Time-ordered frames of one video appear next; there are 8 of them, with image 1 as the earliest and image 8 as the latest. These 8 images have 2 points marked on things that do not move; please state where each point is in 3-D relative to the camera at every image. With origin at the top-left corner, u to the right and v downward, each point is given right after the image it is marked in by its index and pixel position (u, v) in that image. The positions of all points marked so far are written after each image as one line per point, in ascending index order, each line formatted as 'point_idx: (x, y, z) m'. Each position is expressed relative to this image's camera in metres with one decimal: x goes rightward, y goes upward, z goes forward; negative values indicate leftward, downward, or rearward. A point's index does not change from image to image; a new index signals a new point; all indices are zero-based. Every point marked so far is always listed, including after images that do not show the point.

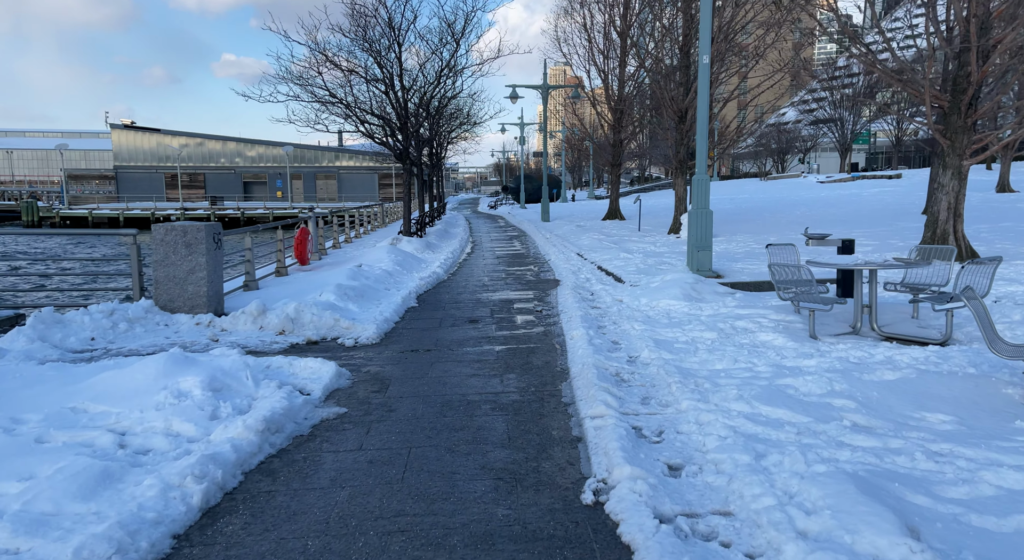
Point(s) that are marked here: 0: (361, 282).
0: (-2.4, -0.1, +11.4) m
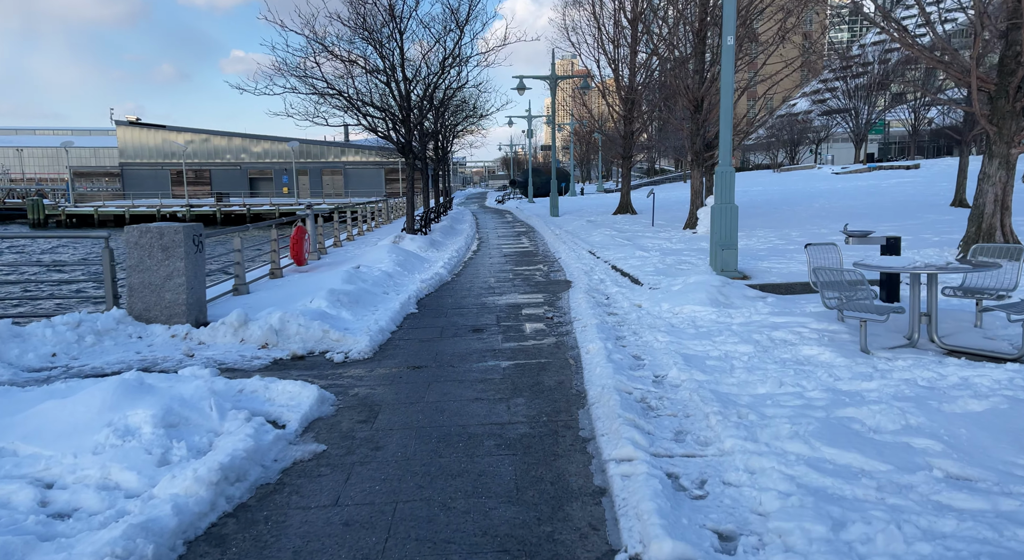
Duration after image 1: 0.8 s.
0: (-2.3, -0.1, +10.6) m
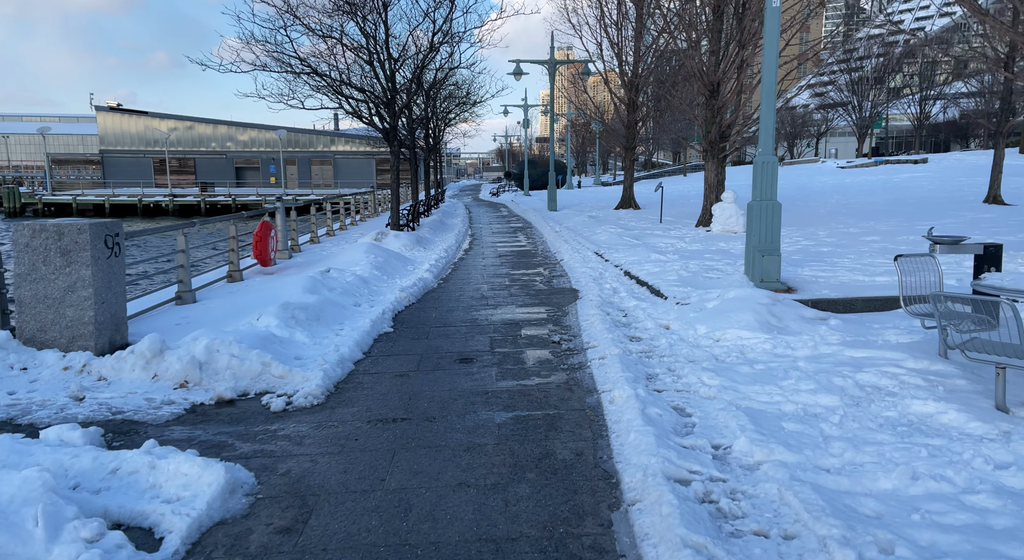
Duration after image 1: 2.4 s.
0: (-2.4, -0.2, +8.7) m
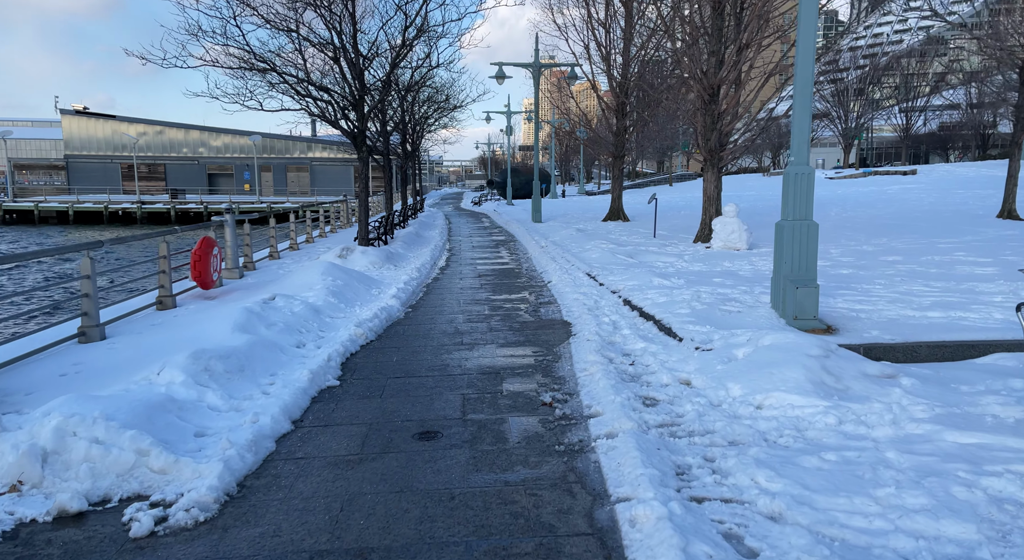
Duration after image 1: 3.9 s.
0: (-2.6, -0.6, +7.0) m
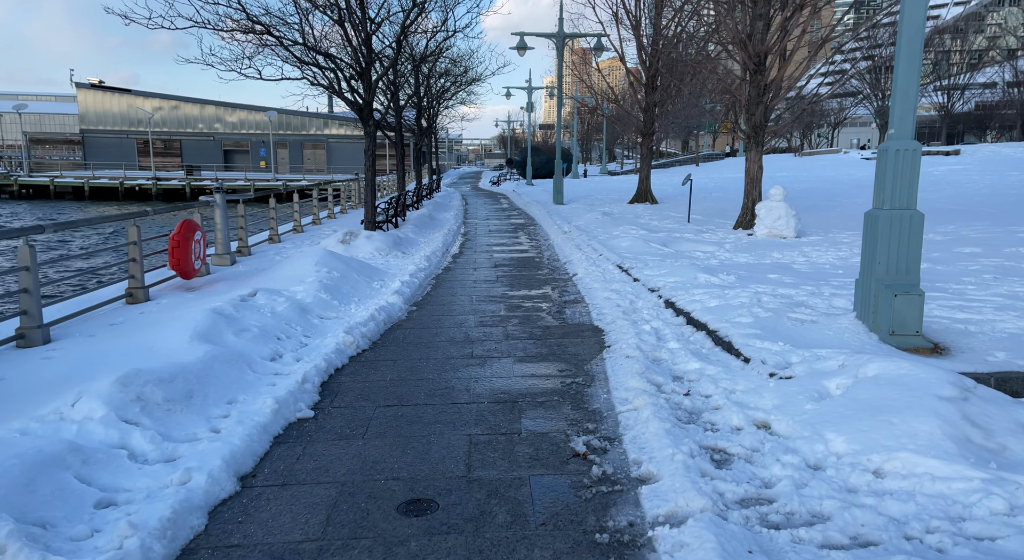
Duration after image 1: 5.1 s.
0: (-2.4, -0.6, +5.7) m
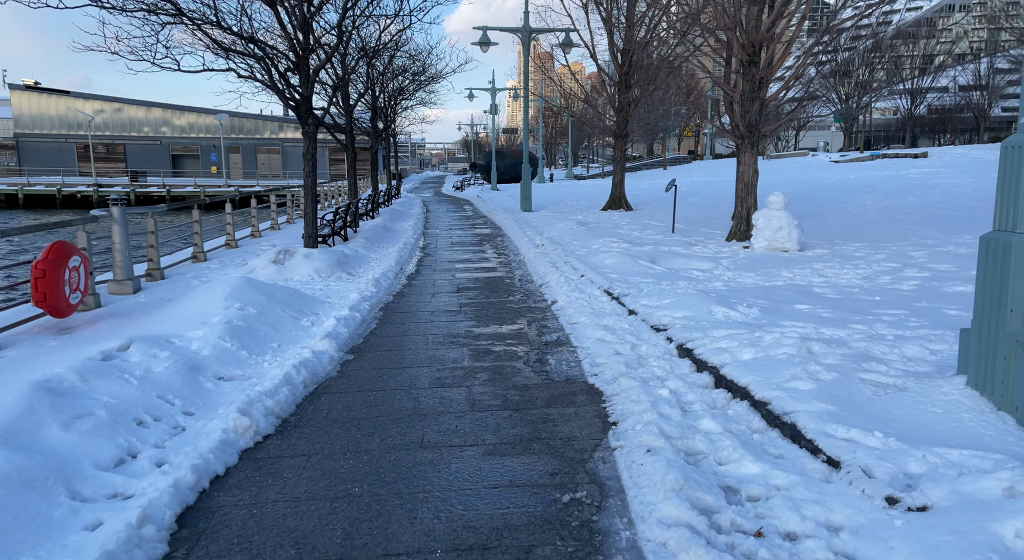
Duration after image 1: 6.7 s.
0: (-2.6, -0.9, +3.6) m
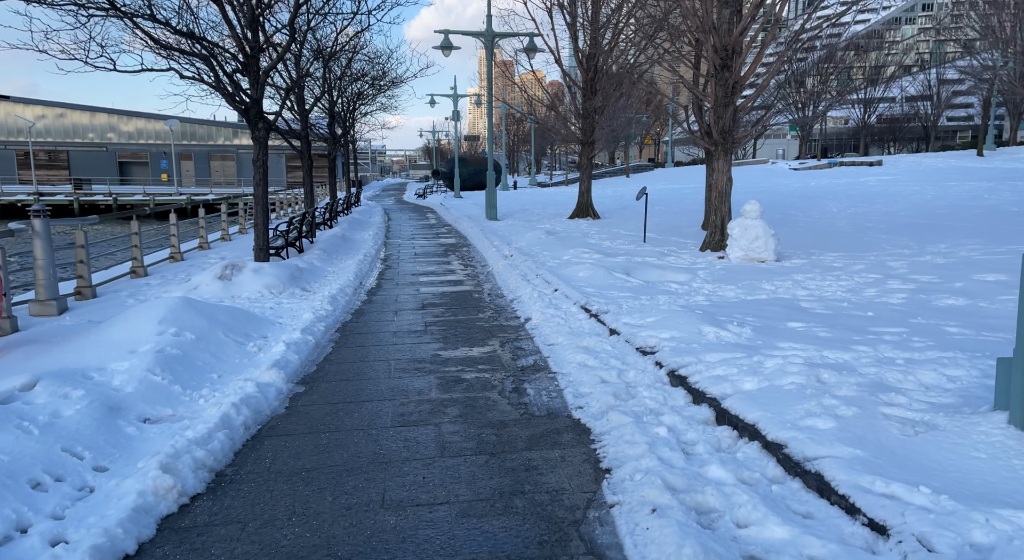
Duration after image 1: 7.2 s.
0: (-2.6, -1.1, +2.8) m
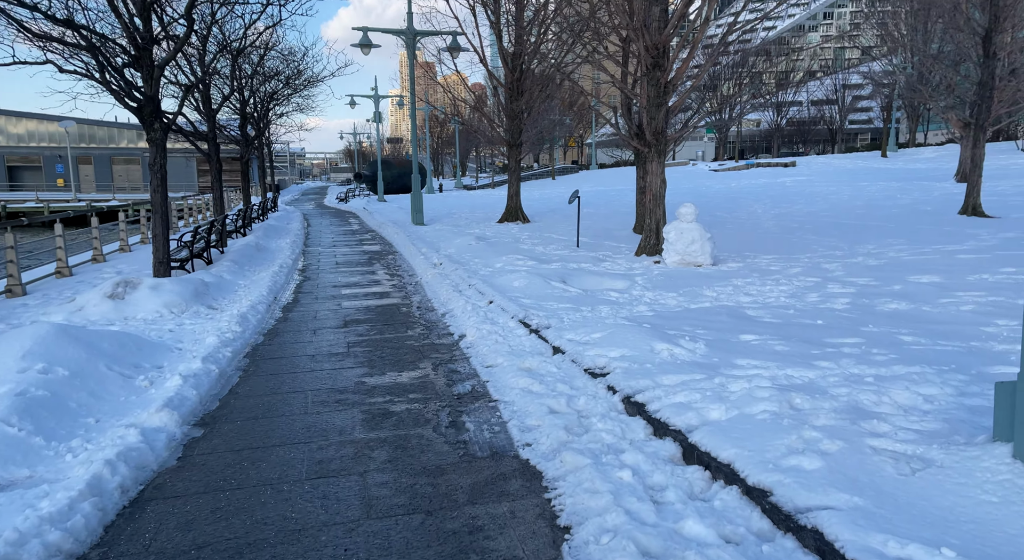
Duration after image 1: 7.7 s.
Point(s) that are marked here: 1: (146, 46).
0: (-2.8, -1.3, +1.8) m
1: (-5.4, +3.5, +10.4) m
